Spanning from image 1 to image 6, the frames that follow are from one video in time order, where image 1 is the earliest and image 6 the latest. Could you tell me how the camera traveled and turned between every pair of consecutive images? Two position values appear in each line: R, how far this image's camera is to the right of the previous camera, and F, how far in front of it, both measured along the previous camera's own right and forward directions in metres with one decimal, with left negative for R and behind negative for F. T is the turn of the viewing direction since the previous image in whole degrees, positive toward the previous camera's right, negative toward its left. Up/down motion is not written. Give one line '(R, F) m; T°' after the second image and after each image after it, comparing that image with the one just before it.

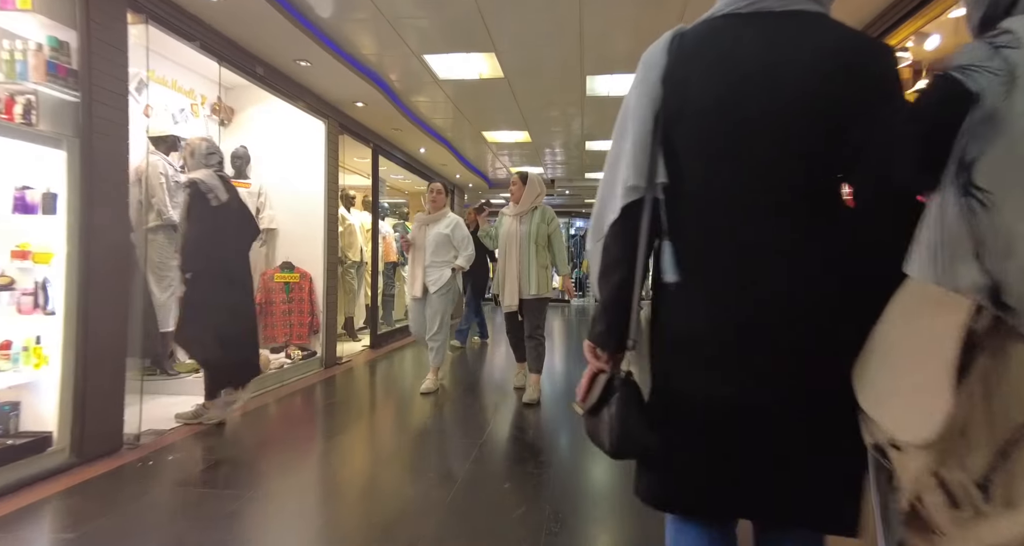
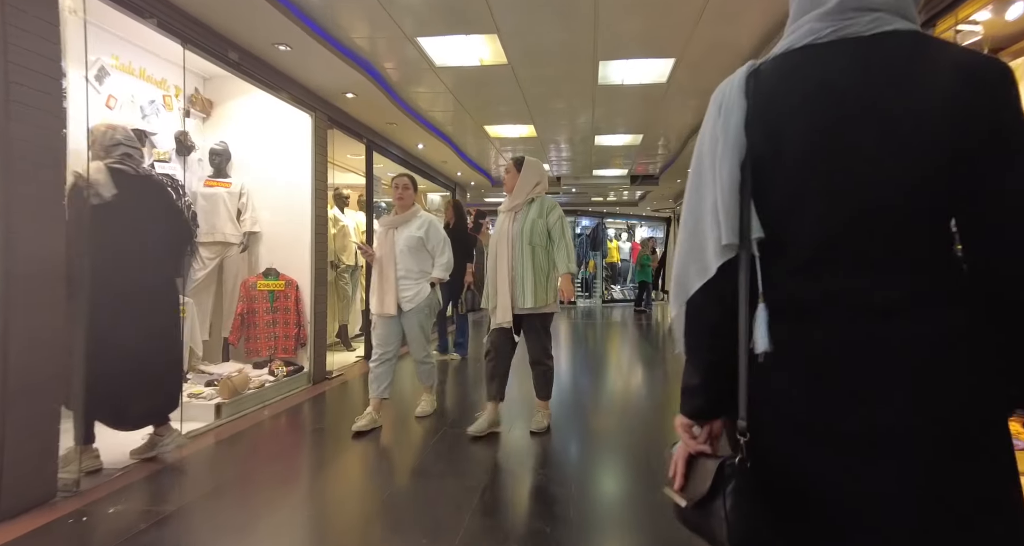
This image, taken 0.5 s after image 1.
(0.0, +0.3) m; 0°
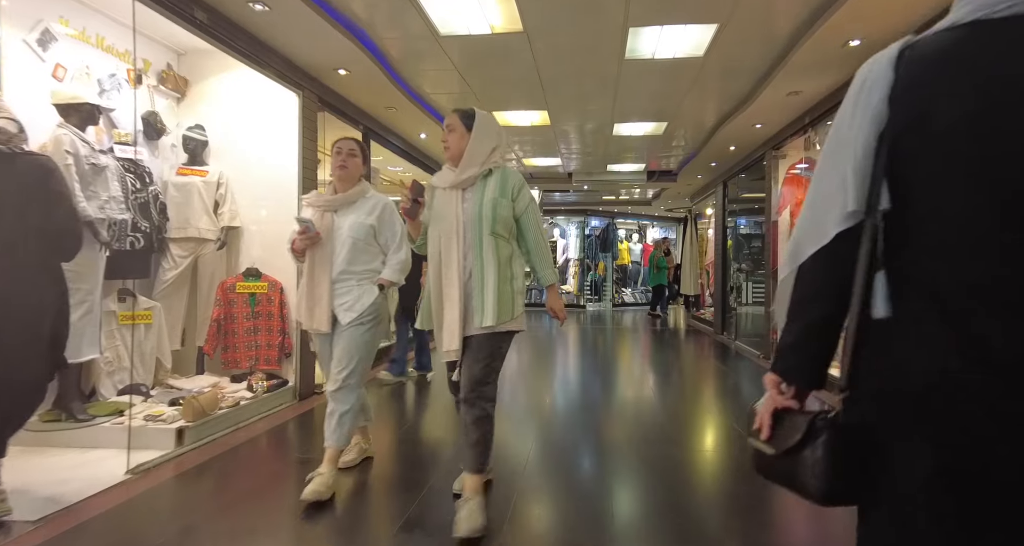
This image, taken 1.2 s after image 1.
(-0.1, +0.4) m; 0°
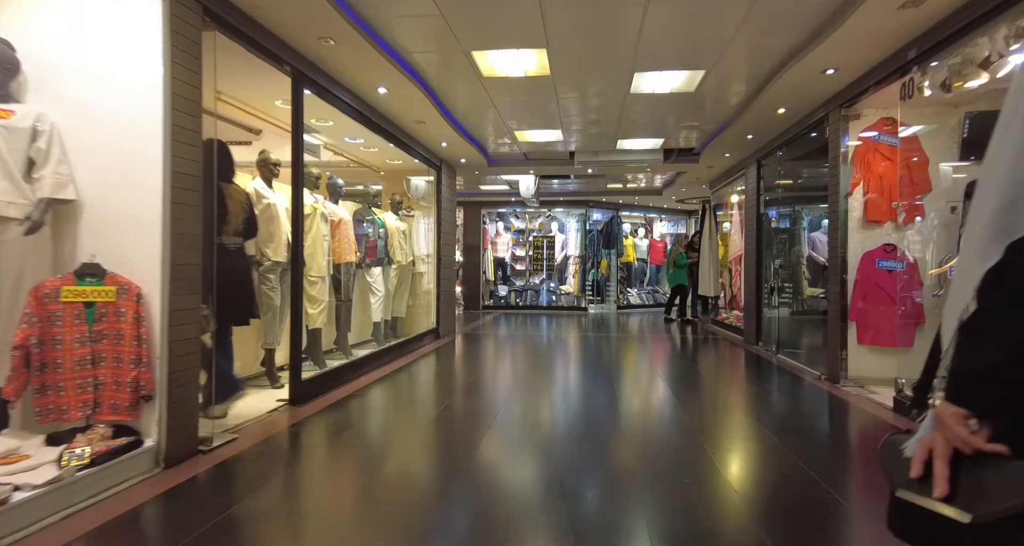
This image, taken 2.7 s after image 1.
(+0.1, +1.2) m; 0°
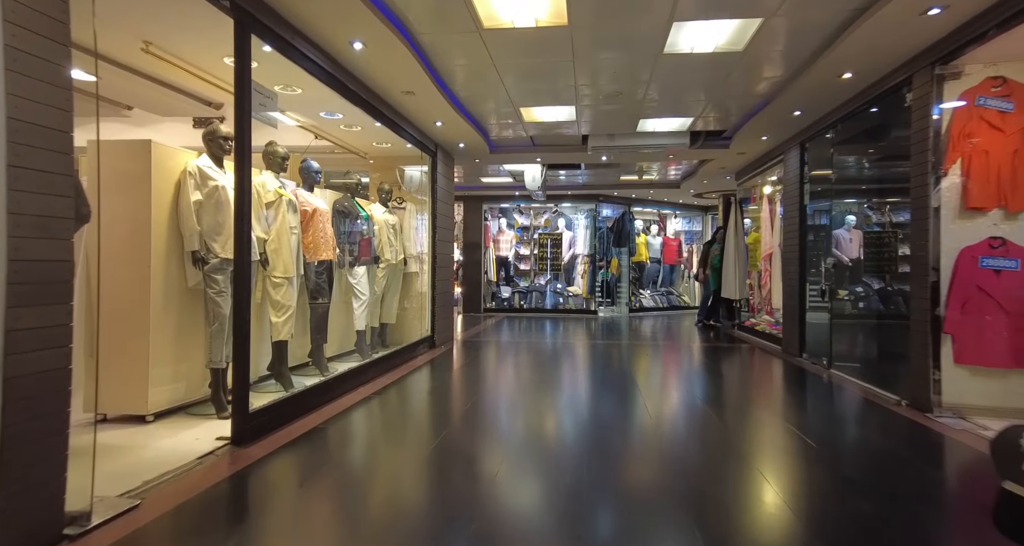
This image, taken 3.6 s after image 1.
(0.0, +0.7) m; 0°
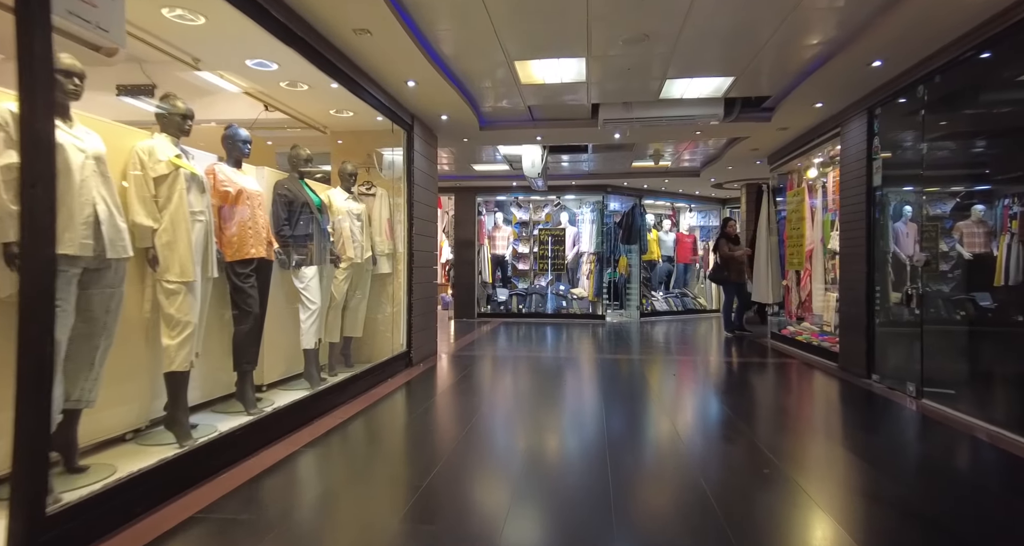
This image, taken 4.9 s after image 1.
(+0.1, +1.0) m; 0°
